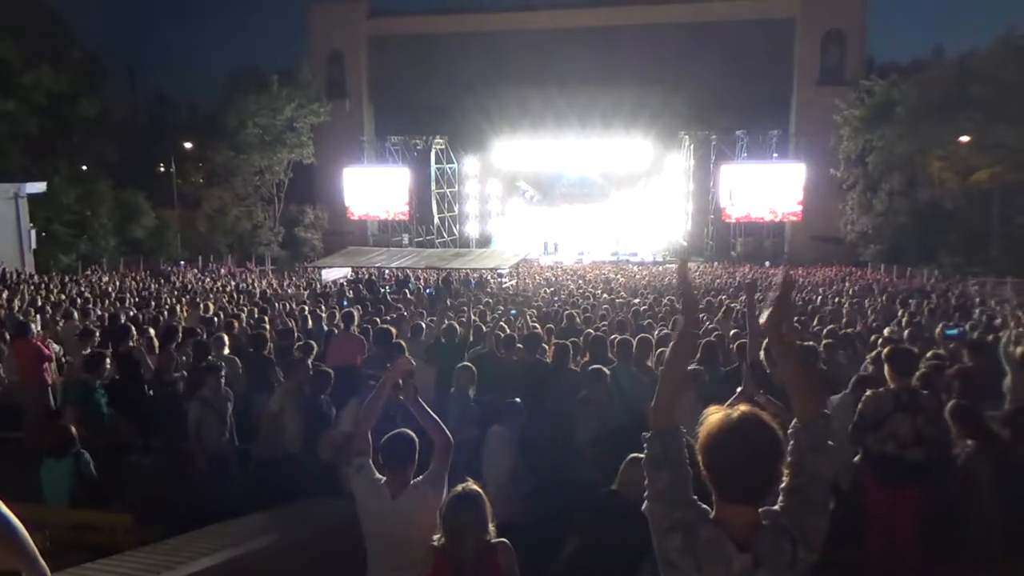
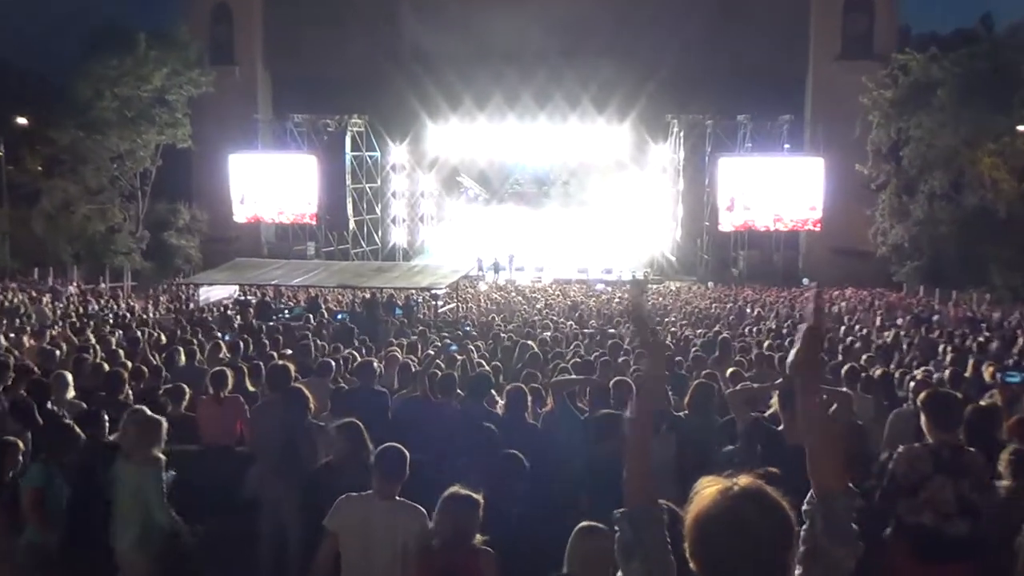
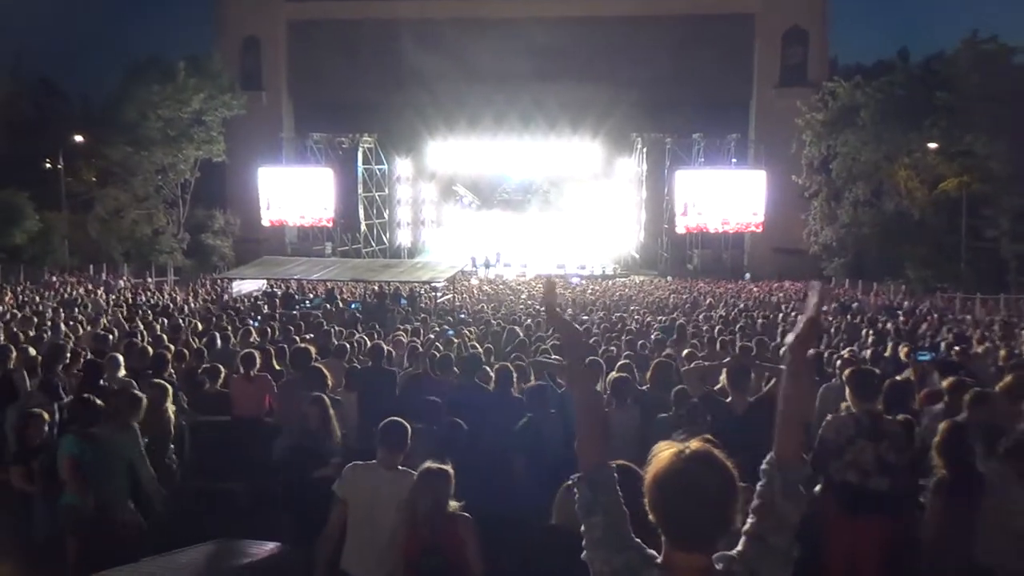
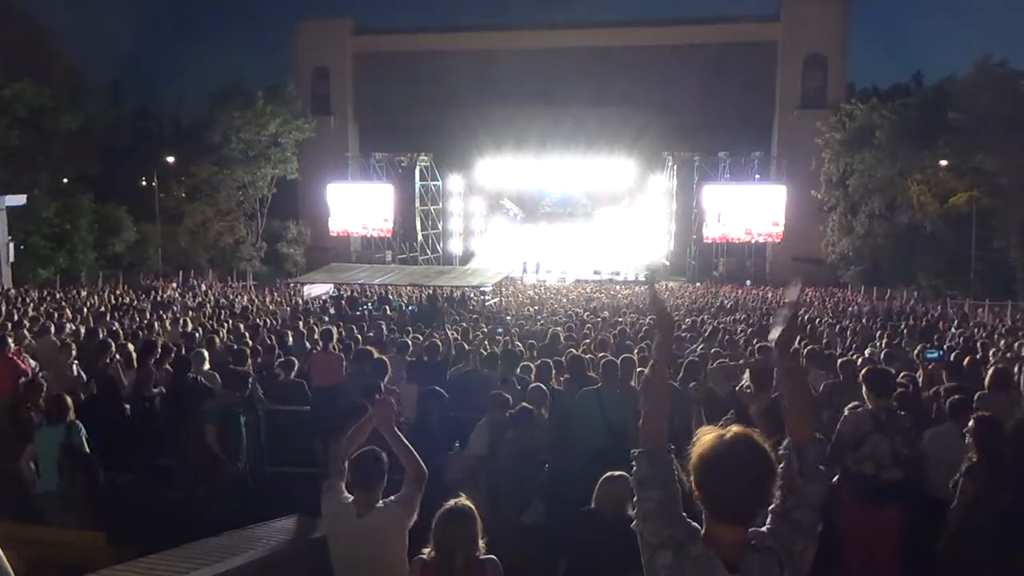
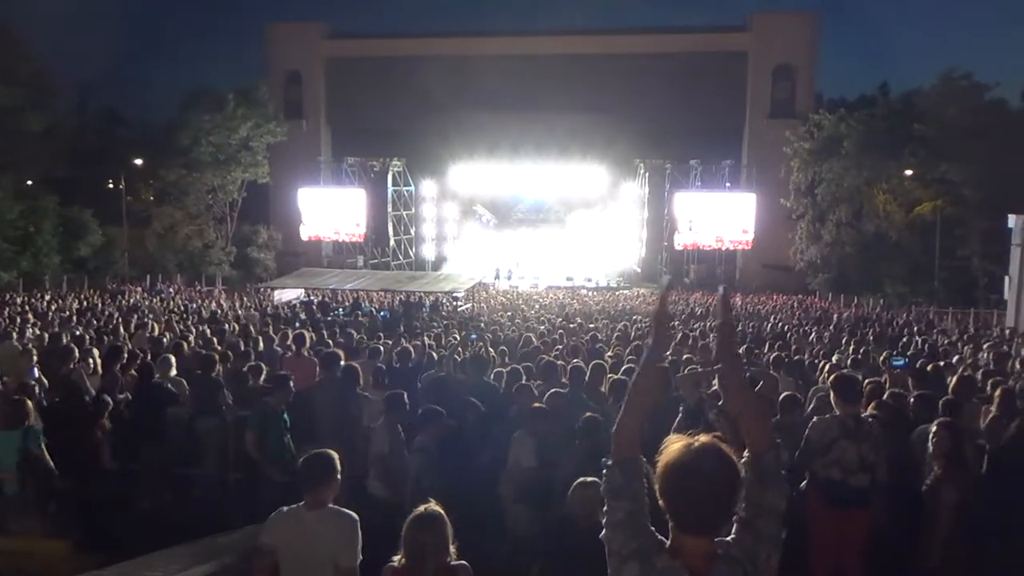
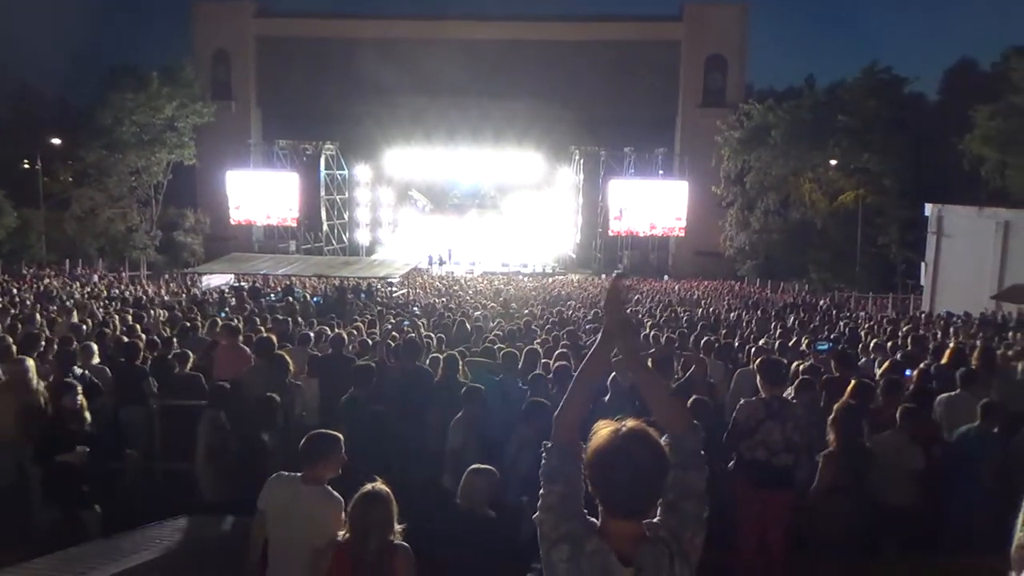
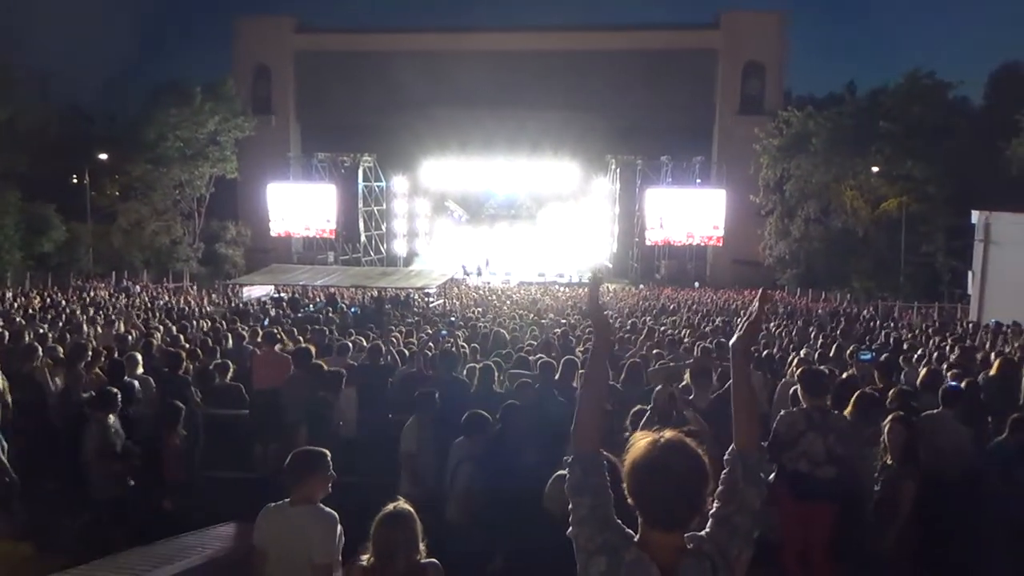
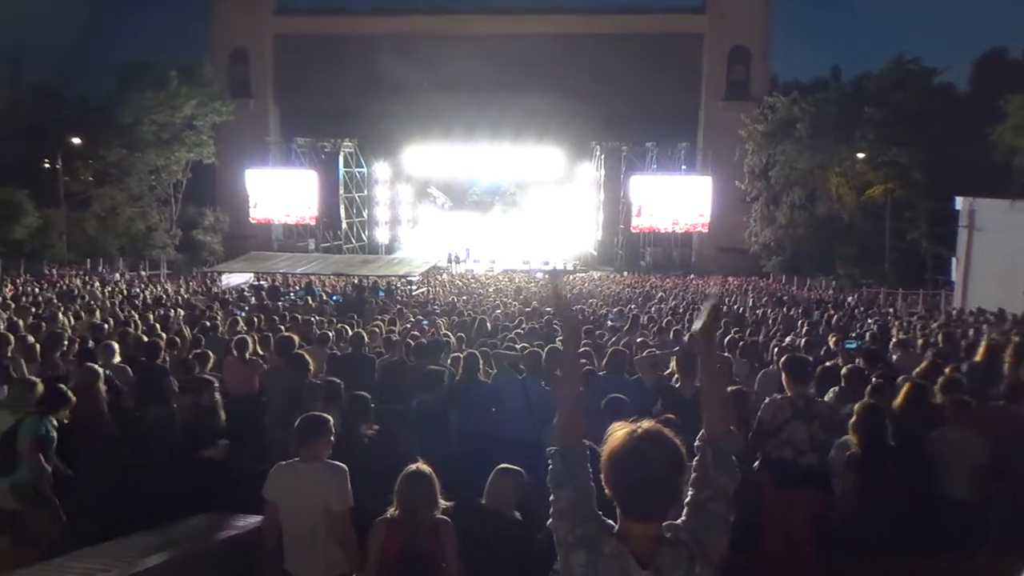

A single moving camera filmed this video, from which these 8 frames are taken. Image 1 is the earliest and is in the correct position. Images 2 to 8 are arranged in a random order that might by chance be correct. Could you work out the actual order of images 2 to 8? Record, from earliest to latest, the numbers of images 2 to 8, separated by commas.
4, 5, 7, 6, 8, 3, 2
